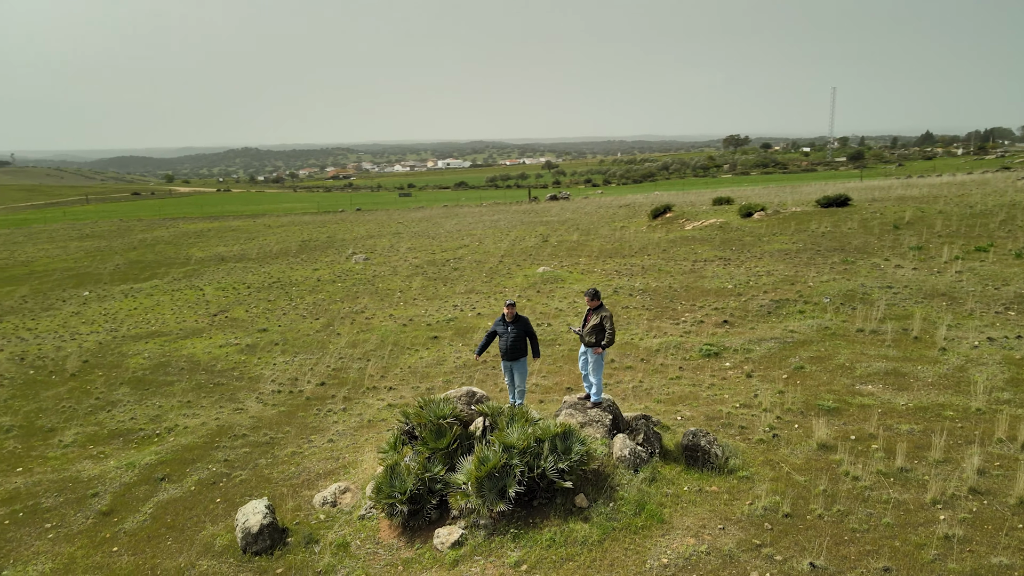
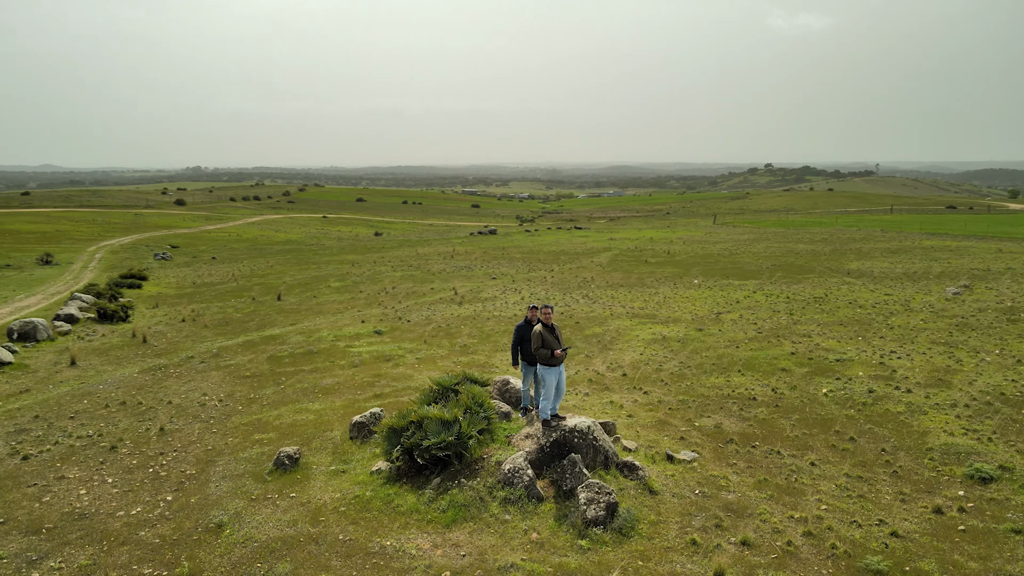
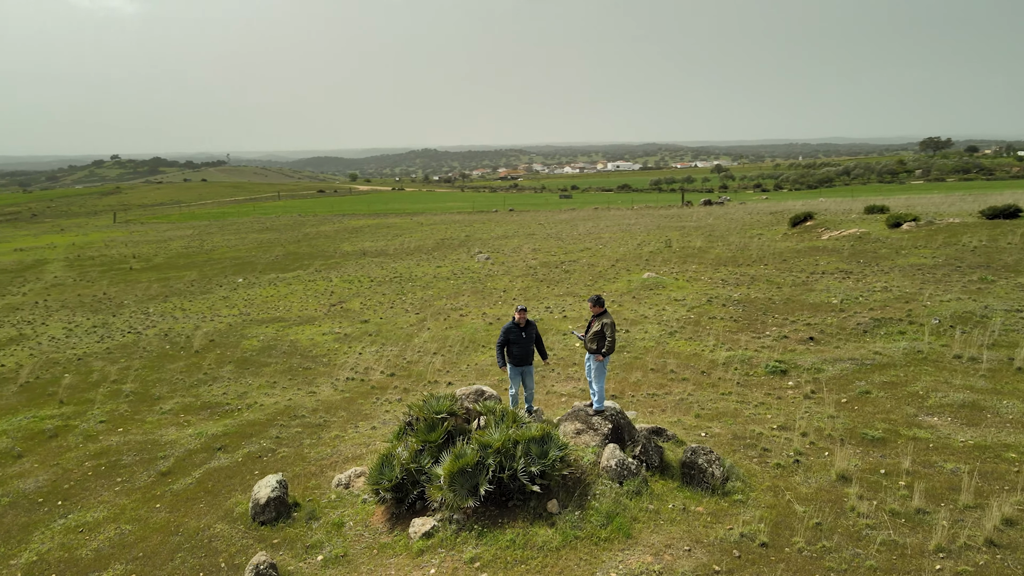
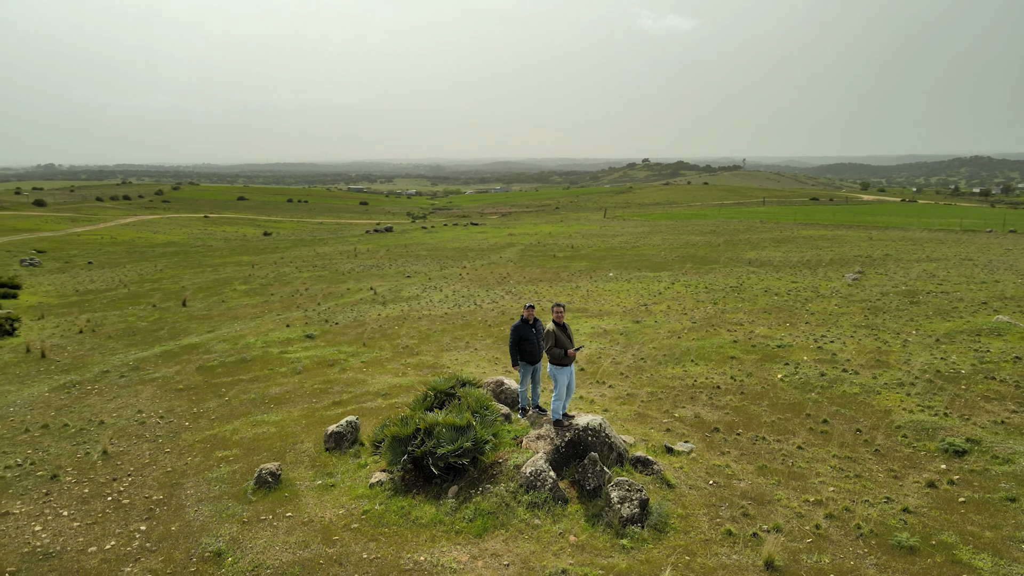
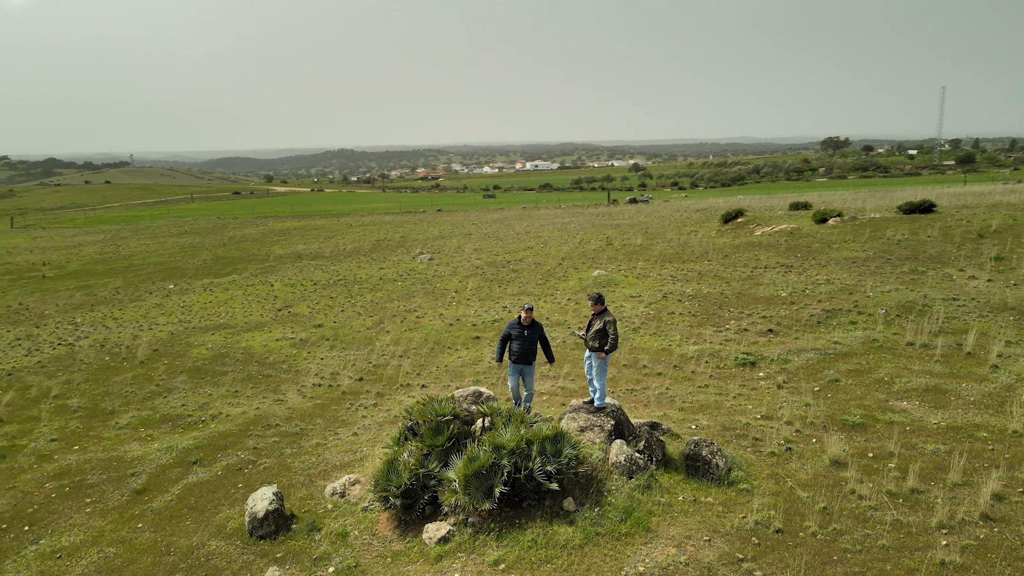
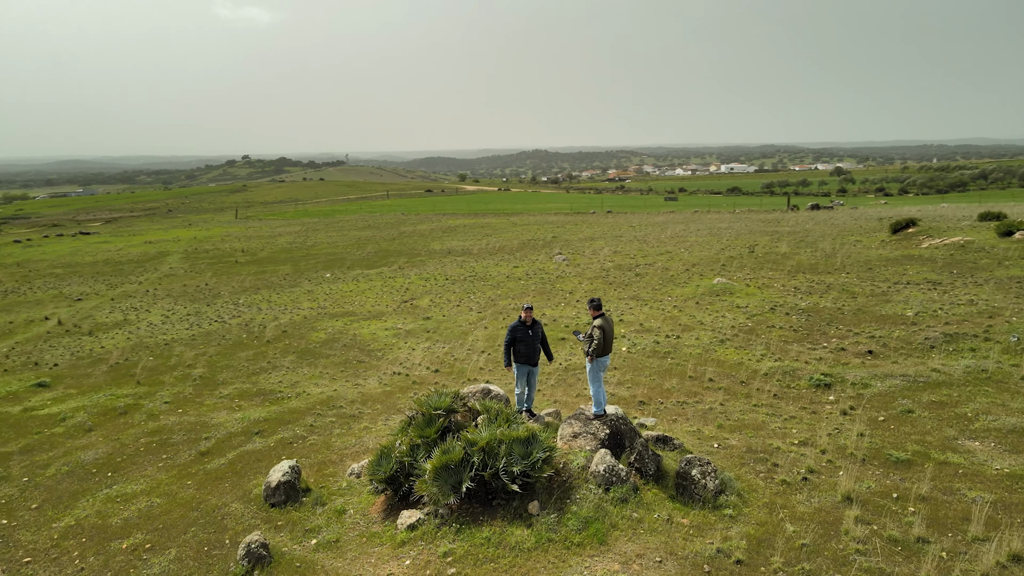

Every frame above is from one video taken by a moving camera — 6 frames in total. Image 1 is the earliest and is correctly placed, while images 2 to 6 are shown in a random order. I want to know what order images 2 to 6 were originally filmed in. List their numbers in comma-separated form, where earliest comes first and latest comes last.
5, 3, 6, 4, 2
